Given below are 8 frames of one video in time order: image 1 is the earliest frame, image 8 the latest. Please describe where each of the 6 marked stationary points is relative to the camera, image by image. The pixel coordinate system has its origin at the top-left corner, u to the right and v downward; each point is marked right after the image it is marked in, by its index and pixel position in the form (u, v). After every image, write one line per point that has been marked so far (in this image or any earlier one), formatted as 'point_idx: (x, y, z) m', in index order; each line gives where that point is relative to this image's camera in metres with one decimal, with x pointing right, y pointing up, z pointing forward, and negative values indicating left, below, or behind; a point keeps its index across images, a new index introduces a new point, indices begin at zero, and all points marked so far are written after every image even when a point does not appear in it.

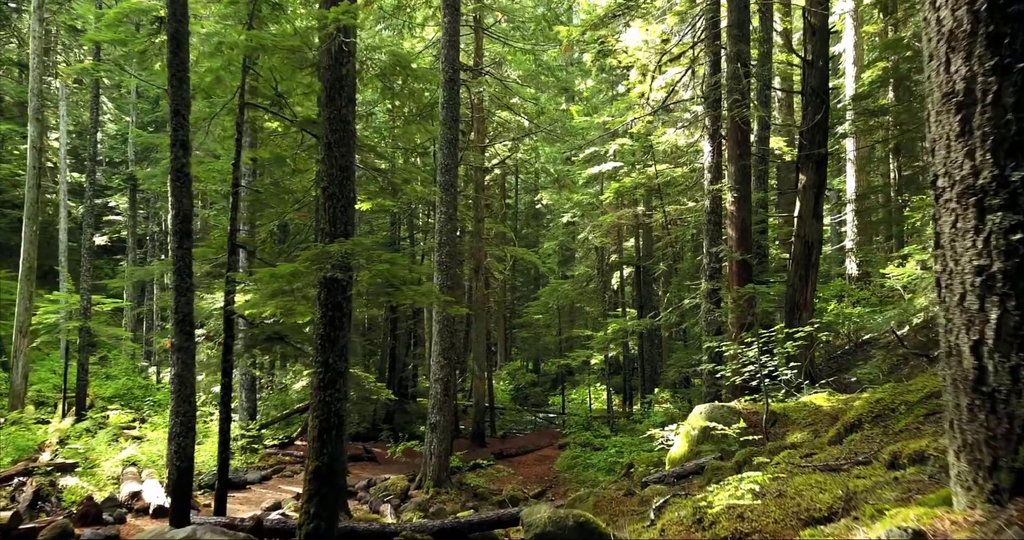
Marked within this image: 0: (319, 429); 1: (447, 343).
0: (-1.5, -1.2, +5.6) m
1: (-1.1, -1.2, +11.8) m
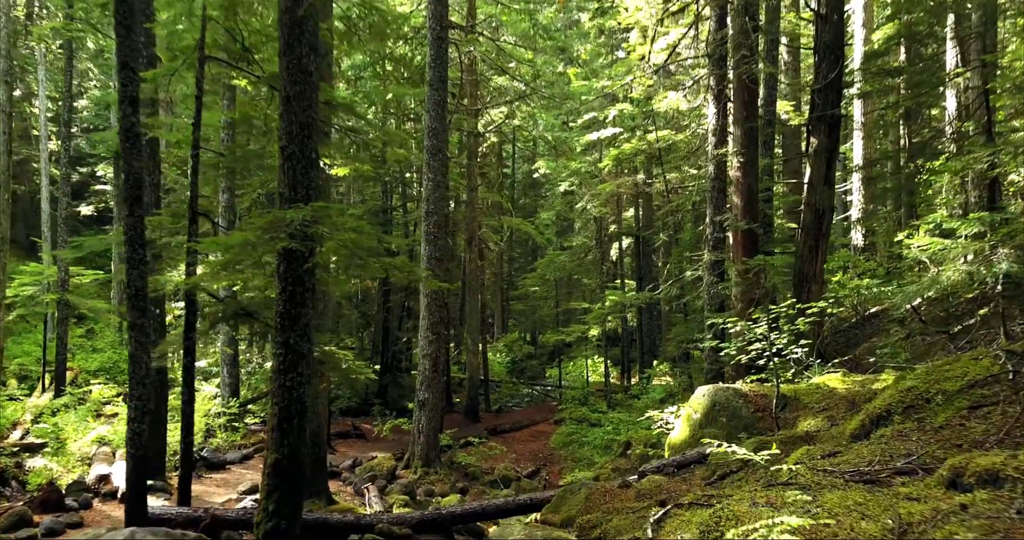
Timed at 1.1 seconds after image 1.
0: (-1.6, -1.0, +5.0) m
1: (-1.2, -0.7, +11.3) m
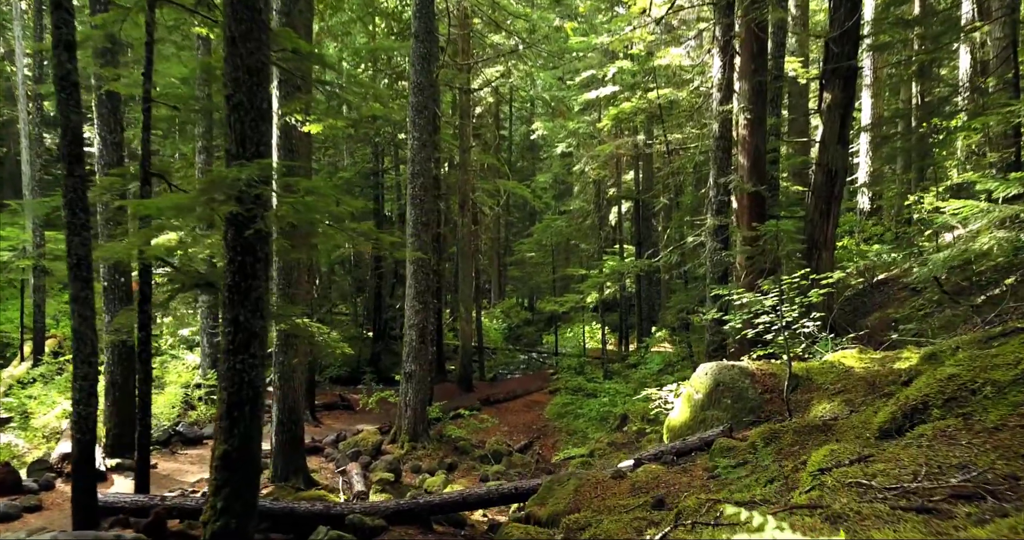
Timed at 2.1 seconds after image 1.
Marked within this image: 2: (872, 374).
0: (-1.7, -0.8, +4.4) m
1: (-1.3, -0.2, +10.7) m
2: (+2.6, -0.8, +5.3) m
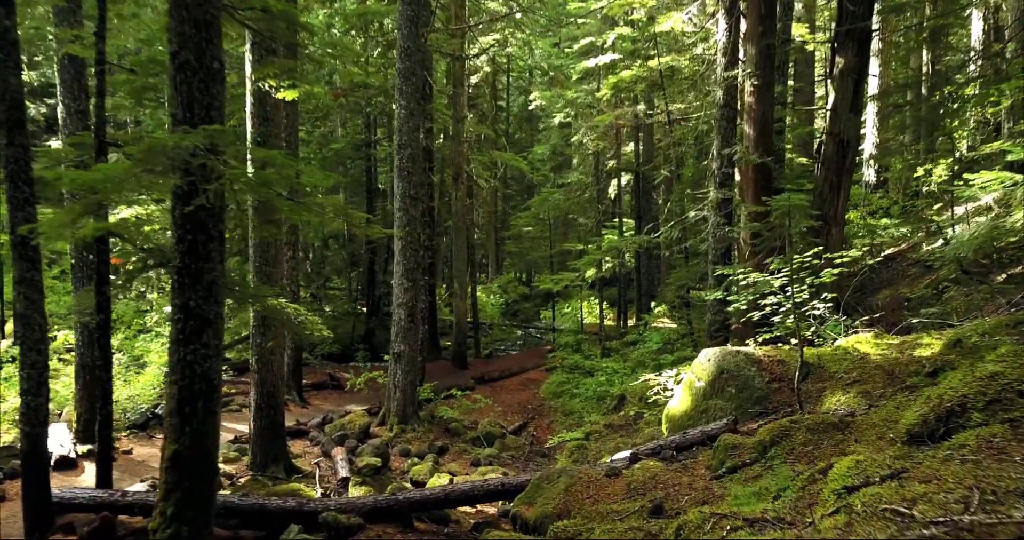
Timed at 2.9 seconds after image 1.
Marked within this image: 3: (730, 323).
0: (-1.8, -0.7, +4.0) m
1: (-1.4, +0.1, +10.2) m
2: (+2.5, -0.6, +4.8) m
3: (+2.5, -0.6, +8.5) m
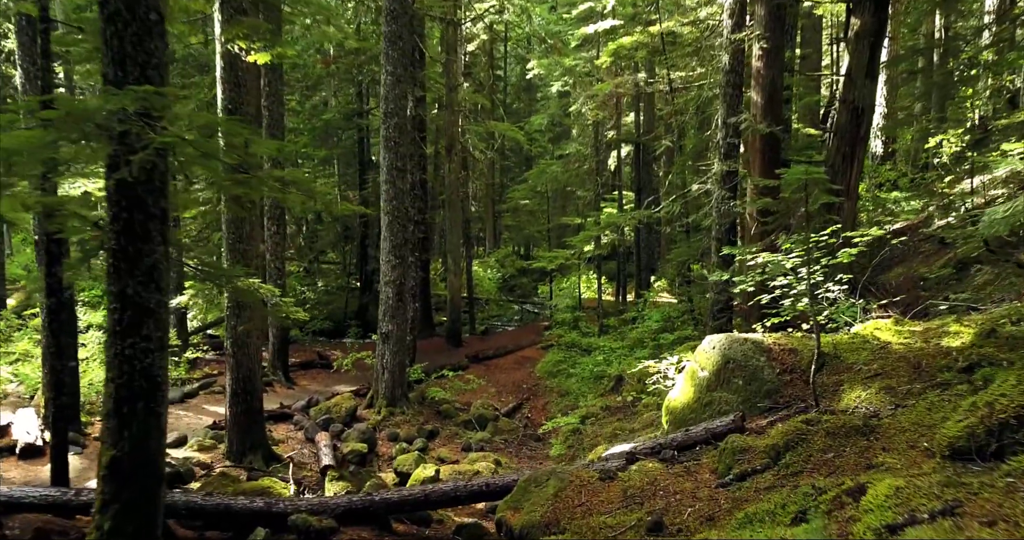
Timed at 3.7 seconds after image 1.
0: (-1.9, -0.6, +3.5) m
1: (-1.5, +0.4, +9.7) m
2: (+2.4, -0.5, +4.4) m
3: (+2.5, -0.4, +8.0) m
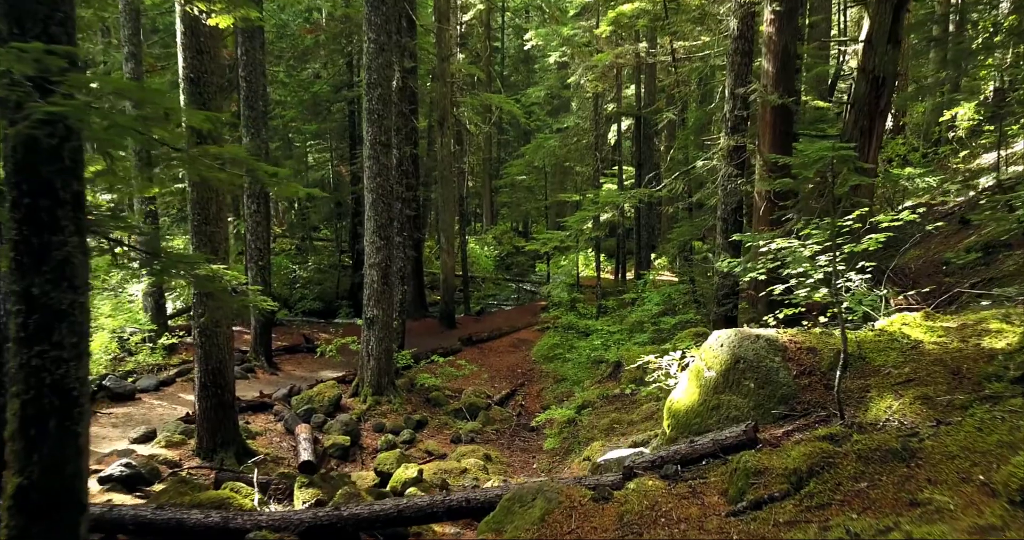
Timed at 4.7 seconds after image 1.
0: (-2.0, -0.6, +3.0) m
1: (-1.6, +0.7, +9.2) m
2: (+2.3, -0.4, +3.8) m
3: (+2.4, -0.2, +7.5) m
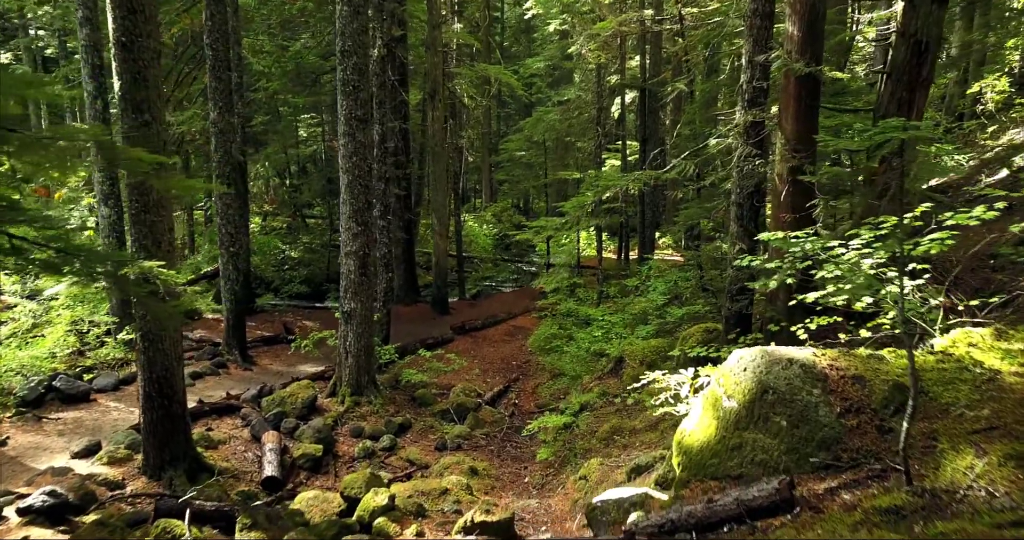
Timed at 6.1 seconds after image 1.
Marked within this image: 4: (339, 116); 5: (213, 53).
0: (-2.1, -0.7, +2.2) m
1: (-1.7, +0.8, +8.3) m
2: (+2.2, -0.5, +3.0) m
3: (+2.2, -0.1, +6.6) m
4: (-1.9, +1.8, +8.3) m
5: (-4.0, +2.9, +9.6) m
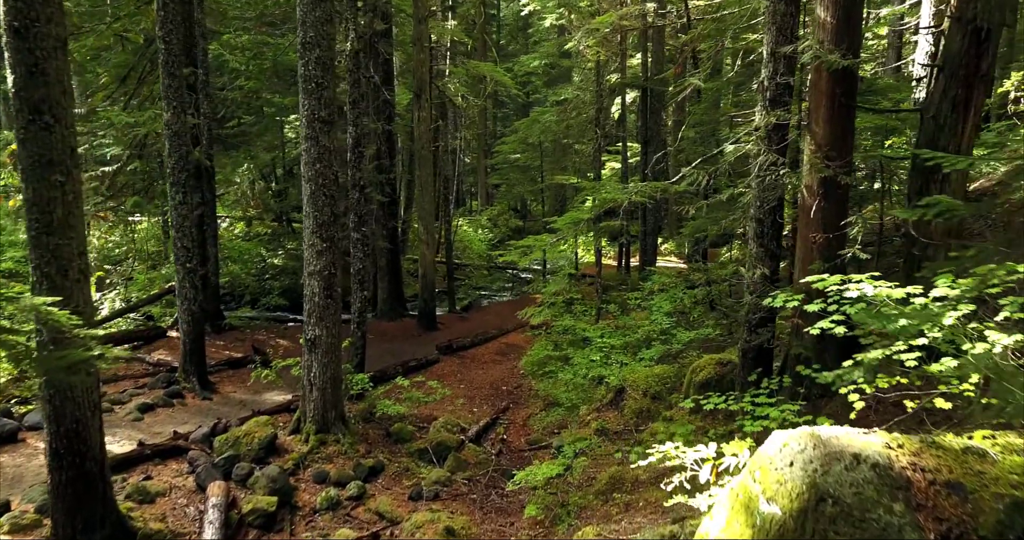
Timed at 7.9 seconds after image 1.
0: (-2.3, -0.9, +1.2) m
1: (-1.9, +0.6, +7.3) m
2: (+2.1, -0.7, +2.0) m
3: (+2.1, -0.3, +5.6) m
4: (-2.1, +1.6, +7.3) m
5: (-4.1, +2.7, +8.6) m
